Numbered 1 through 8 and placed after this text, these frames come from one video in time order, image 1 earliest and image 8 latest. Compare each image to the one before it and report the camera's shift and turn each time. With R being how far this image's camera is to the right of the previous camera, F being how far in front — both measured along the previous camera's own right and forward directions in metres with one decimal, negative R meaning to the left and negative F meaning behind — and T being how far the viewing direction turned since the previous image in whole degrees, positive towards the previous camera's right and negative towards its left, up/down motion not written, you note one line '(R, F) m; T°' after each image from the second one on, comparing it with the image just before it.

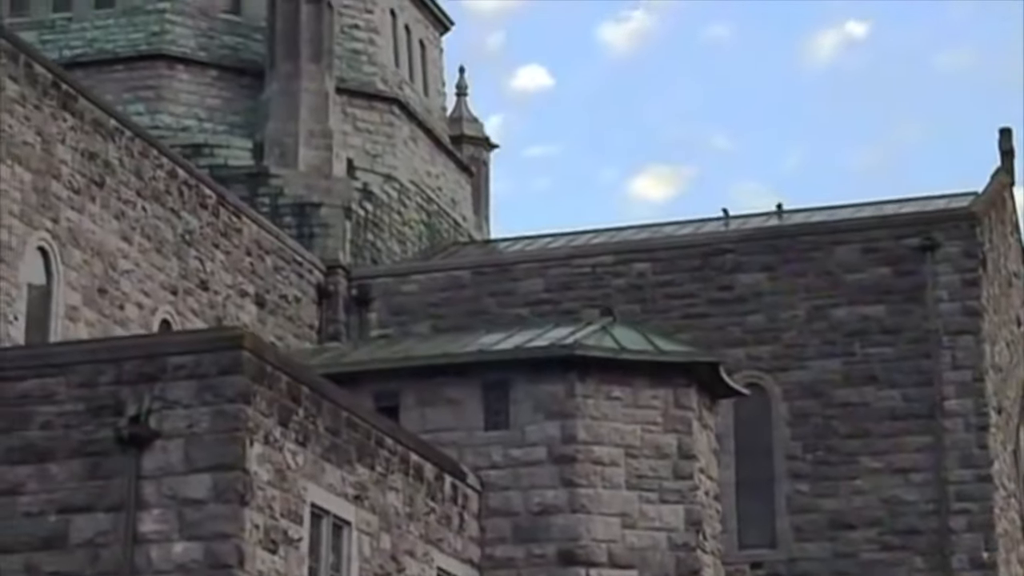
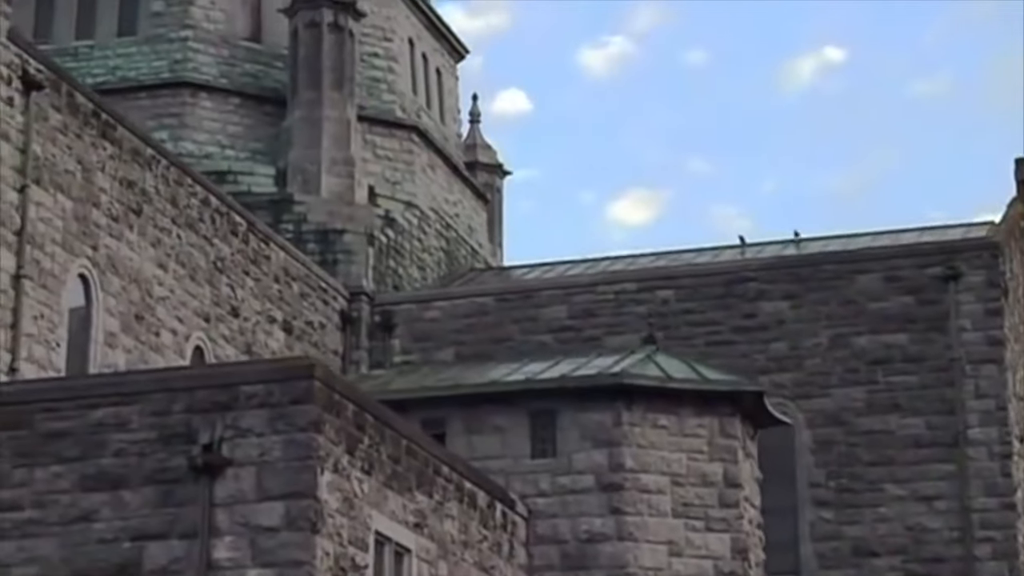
(-0.6, -0.2) m; 0°
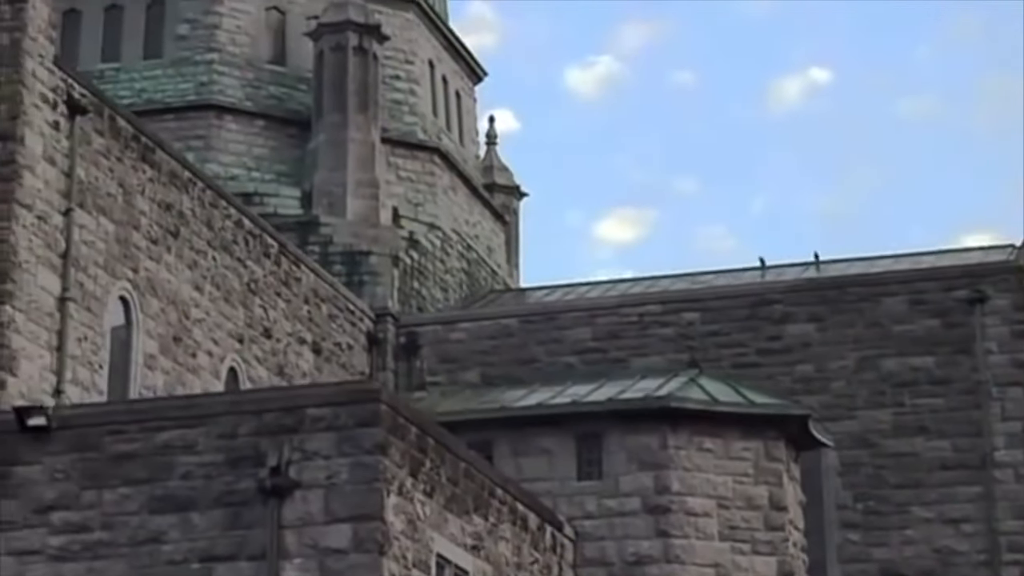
(-0.5, -0.2) m; 0°
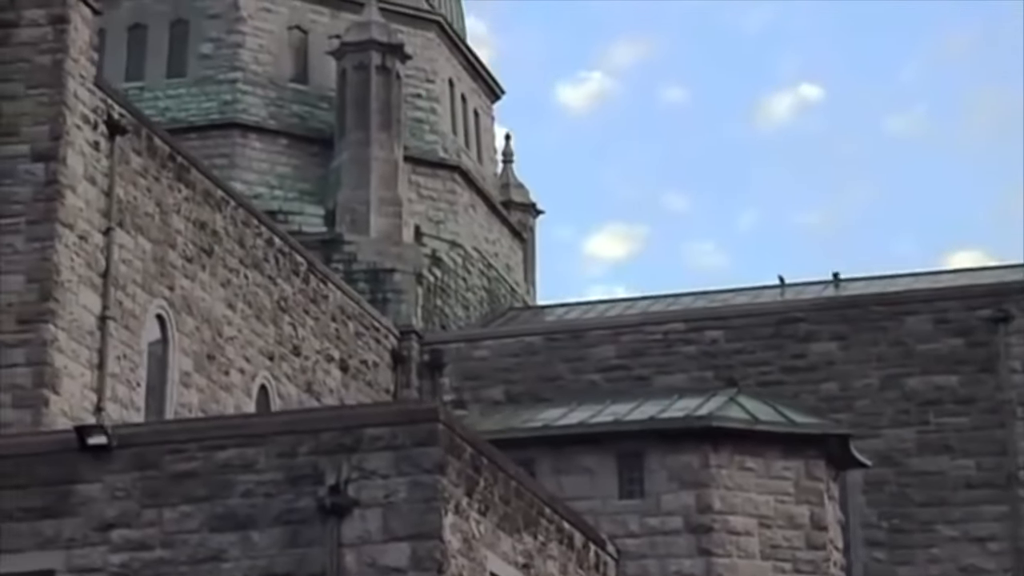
(-0.4, -0.1) m; 0°
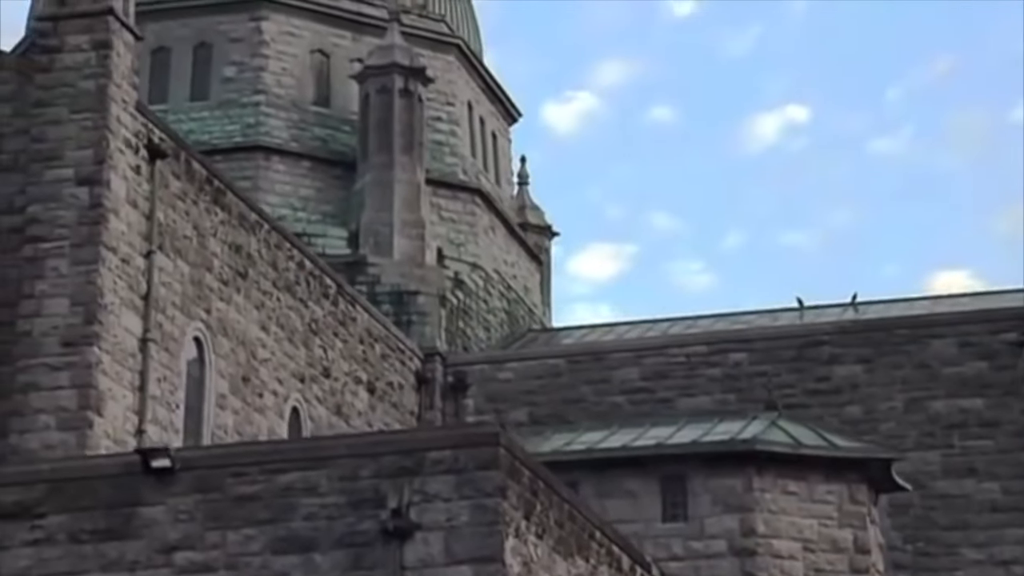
(-0.5, -0.1) m; 0°
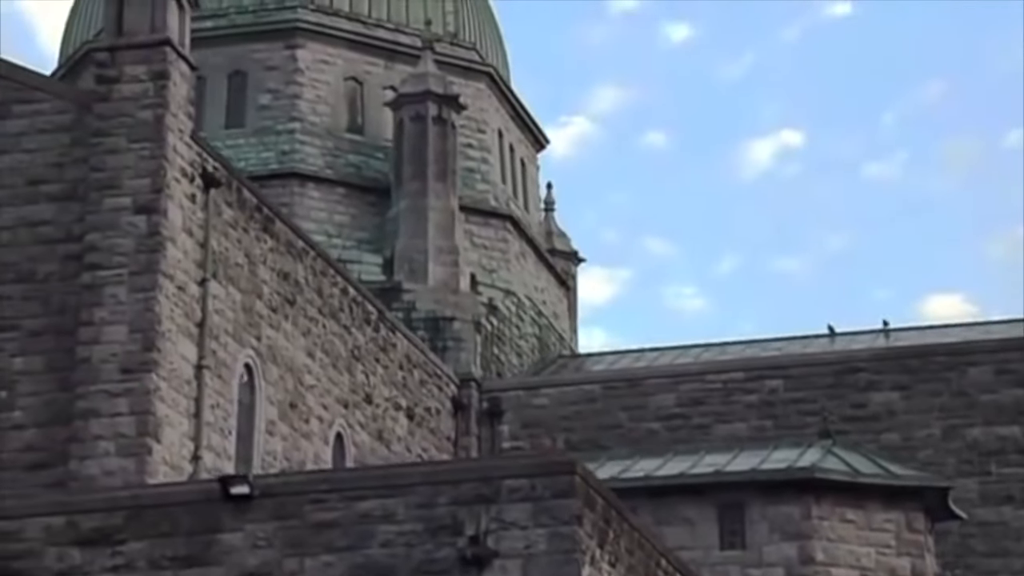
(-0.5, -0.2) m; -1°
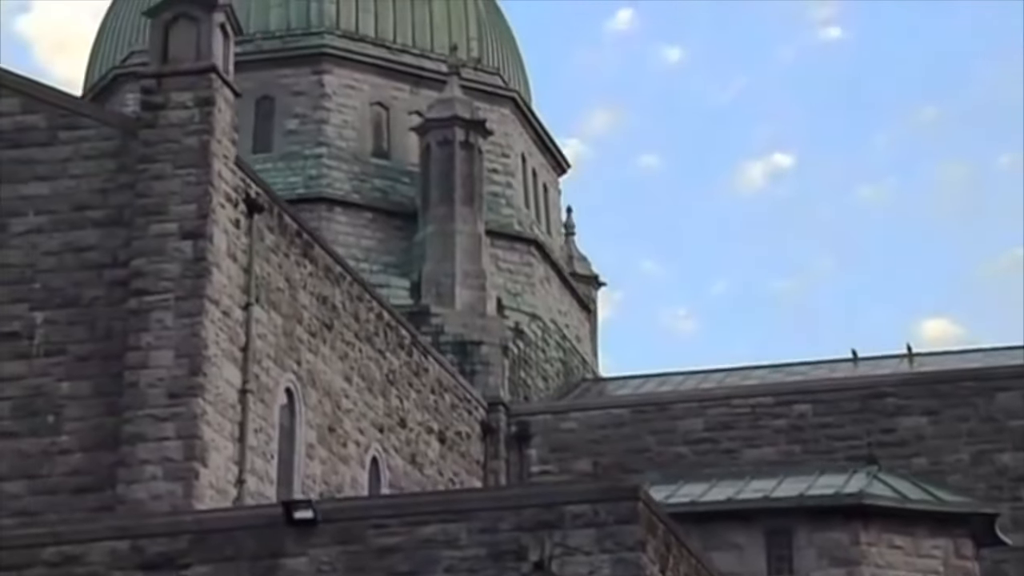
(-0.5, -0.1) m; 0°
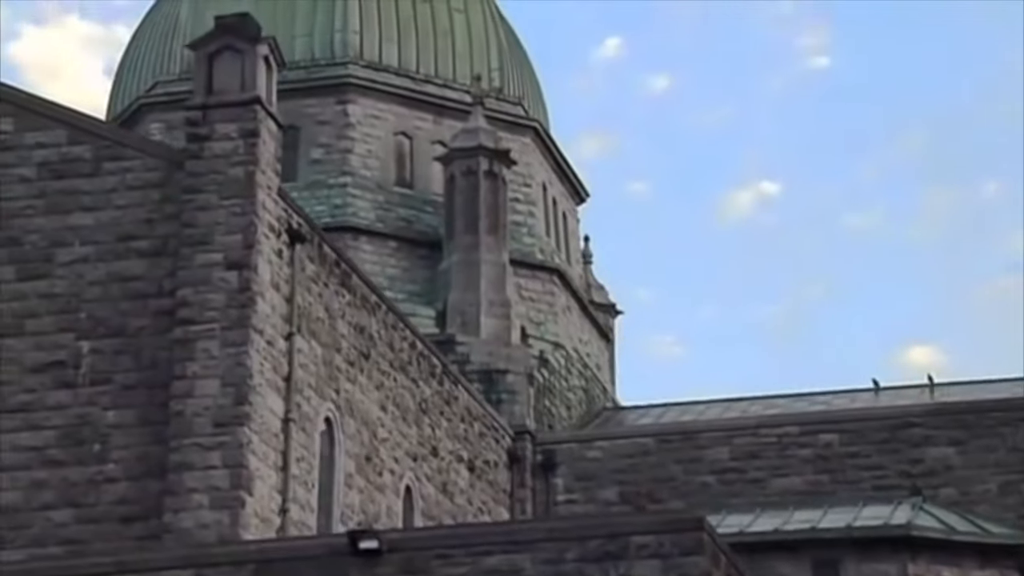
(-0.5, -0.1) m; 0°
